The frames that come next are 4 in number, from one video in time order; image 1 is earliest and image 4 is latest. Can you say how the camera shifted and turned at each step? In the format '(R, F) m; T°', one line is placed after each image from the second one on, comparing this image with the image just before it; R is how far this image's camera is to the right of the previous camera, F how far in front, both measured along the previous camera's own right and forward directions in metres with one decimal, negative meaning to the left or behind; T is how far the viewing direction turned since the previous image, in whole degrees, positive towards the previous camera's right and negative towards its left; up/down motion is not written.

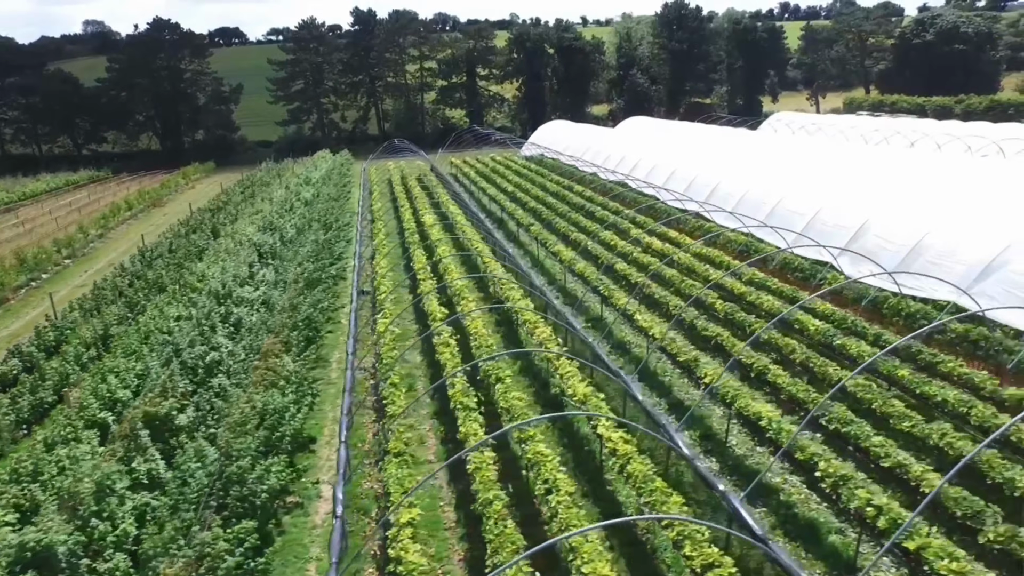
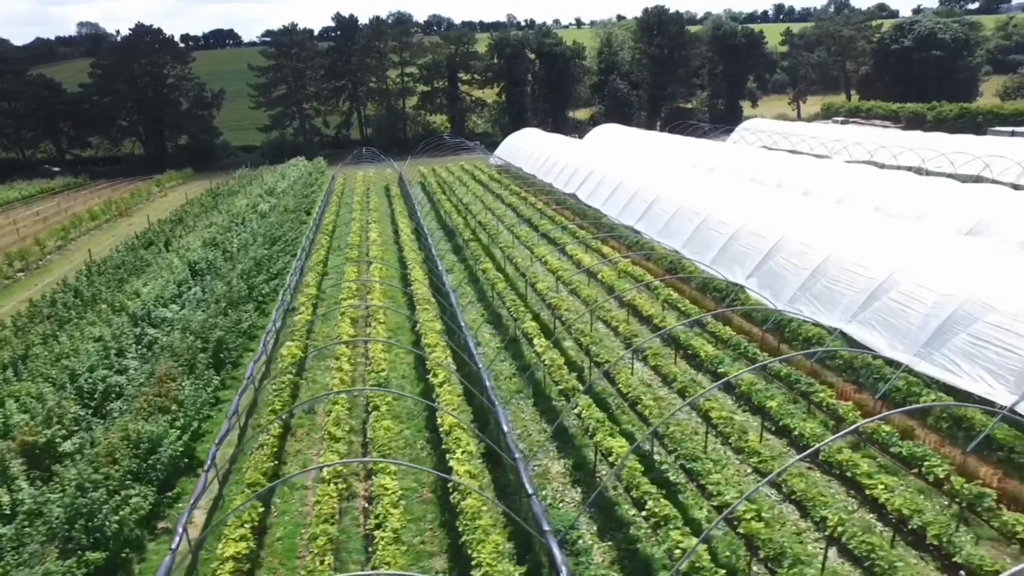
(+3.2, -0.2) m; 0°
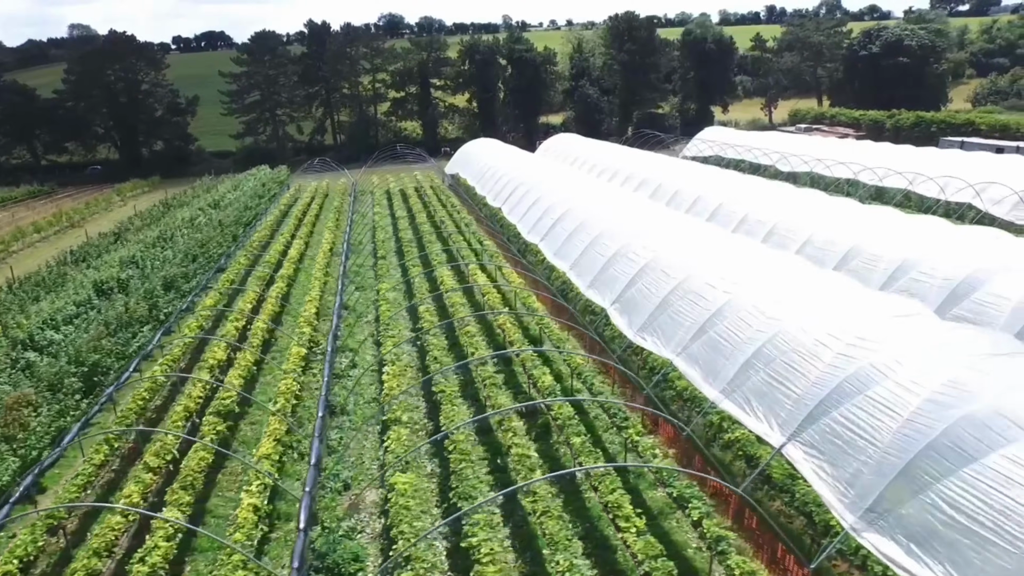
(+4.9, -0.3) m; 0°
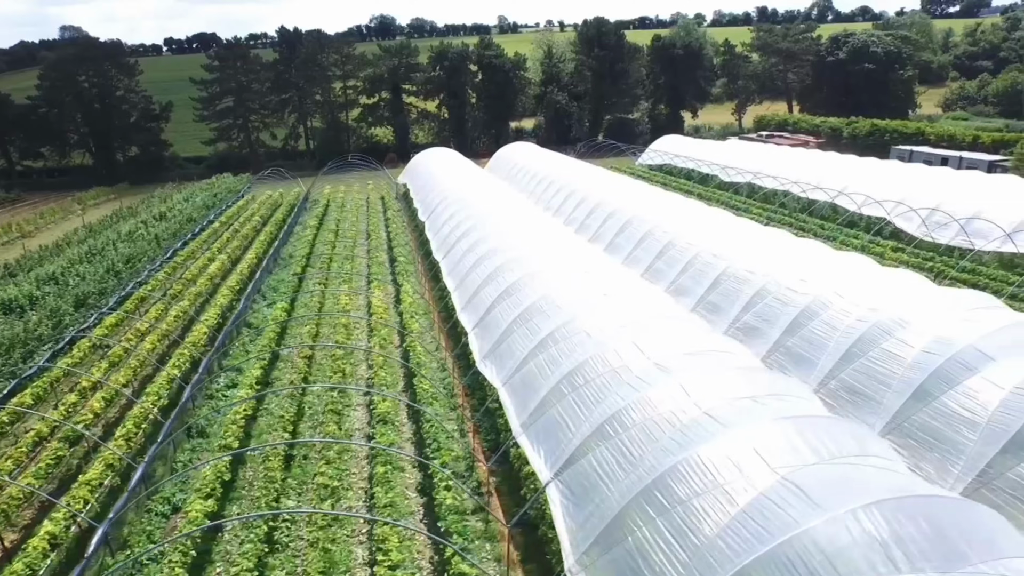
(+5.0, -0.3) m; 0°
